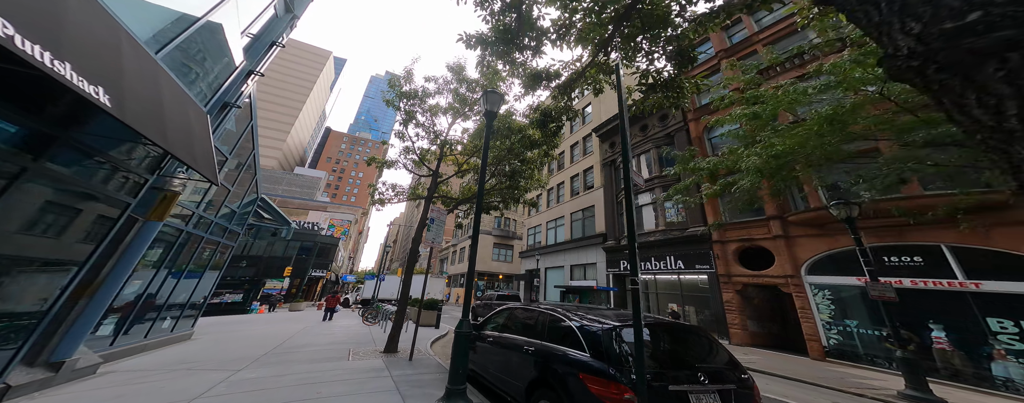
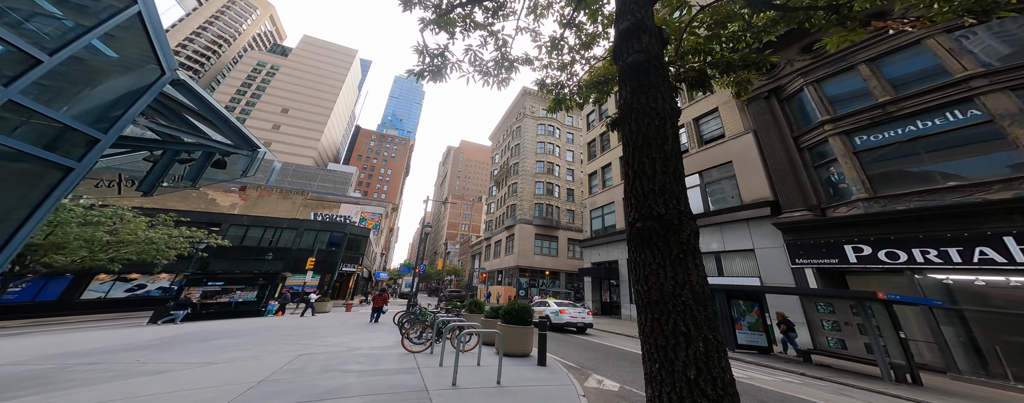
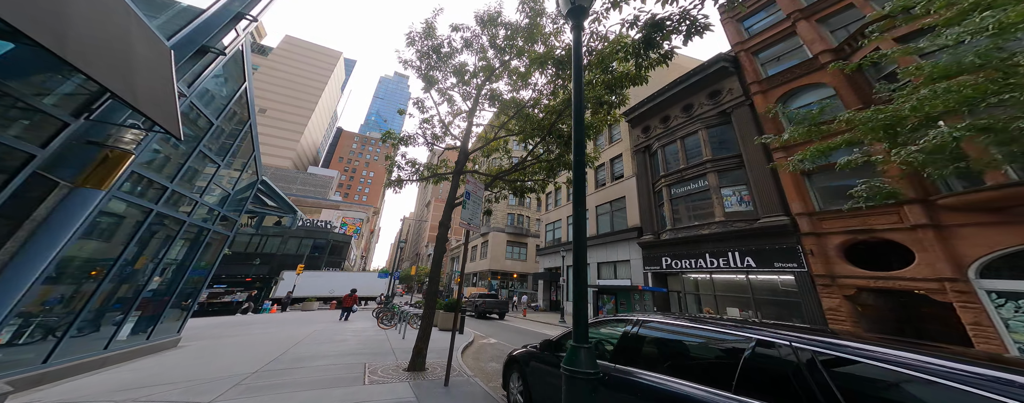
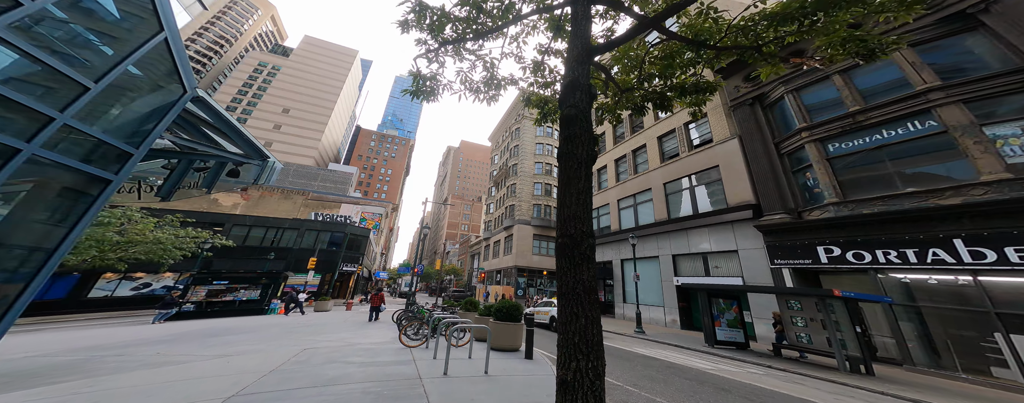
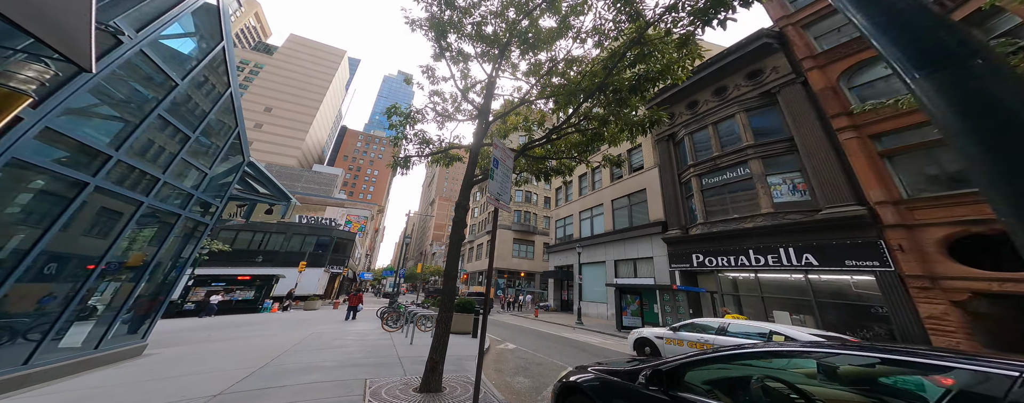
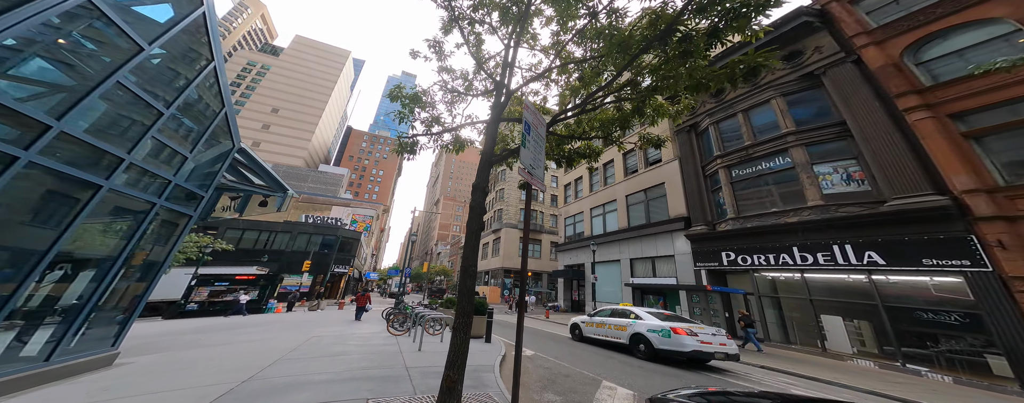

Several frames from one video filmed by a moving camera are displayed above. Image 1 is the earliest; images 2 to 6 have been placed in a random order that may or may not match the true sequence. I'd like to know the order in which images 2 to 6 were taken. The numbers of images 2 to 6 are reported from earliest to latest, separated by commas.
3, 5, 6, 4, 2
